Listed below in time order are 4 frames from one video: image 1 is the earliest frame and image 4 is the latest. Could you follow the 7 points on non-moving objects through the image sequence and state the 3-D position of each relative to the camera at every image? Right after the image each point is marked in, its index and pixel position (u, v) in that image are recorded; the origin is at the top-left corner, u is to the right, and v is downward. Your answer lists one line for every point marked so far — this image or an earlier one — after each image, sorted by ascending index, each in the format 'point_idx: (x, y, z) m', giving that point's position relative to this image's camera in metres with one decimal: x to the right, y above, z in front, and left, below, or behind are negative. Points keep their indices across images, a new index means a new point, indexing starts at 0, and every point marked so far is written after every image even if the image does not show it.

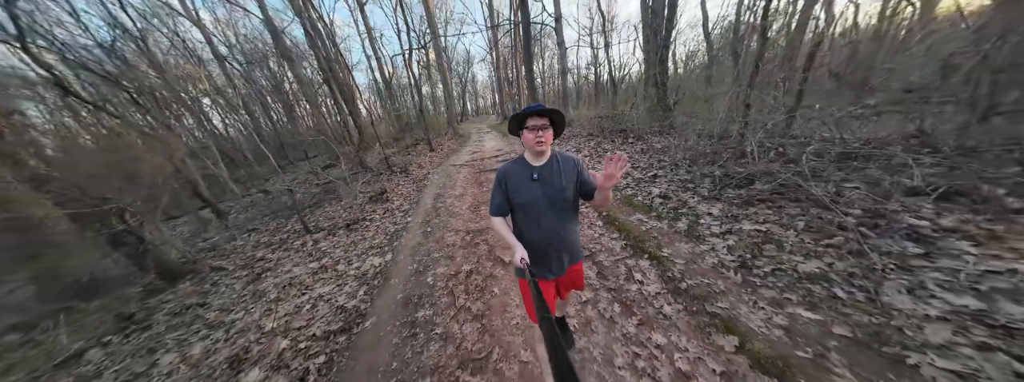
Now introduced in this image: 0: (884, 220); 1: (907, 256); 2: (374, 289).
0: (+4.5, -0.3, +2.7) m
1: (+4.1, -0.6, +2.3) m
2: (-2.6, -1.7, +4.1) m
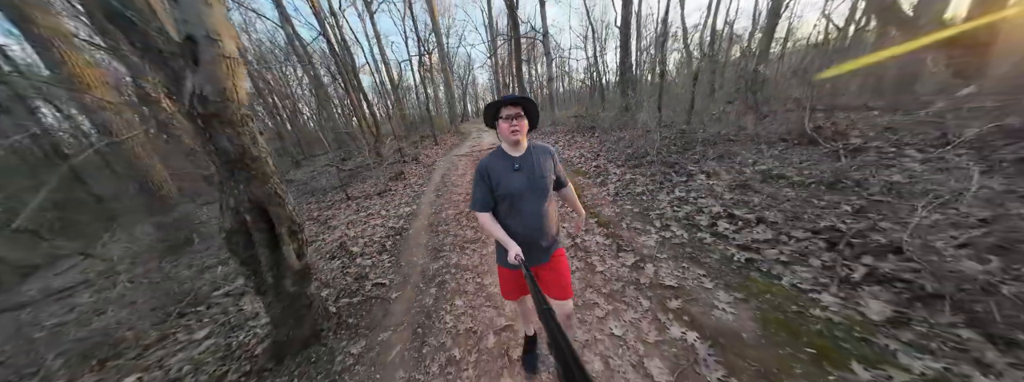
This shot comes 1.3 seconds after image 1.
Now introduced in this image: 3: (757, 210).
0: (+4.0, +0.5, +5.2) m
1: (+3.6, +0.2, +4.8) m
2: (-3.0, -0.8, +6.6) m
3: (+3.7, -0.2, +3.4) m
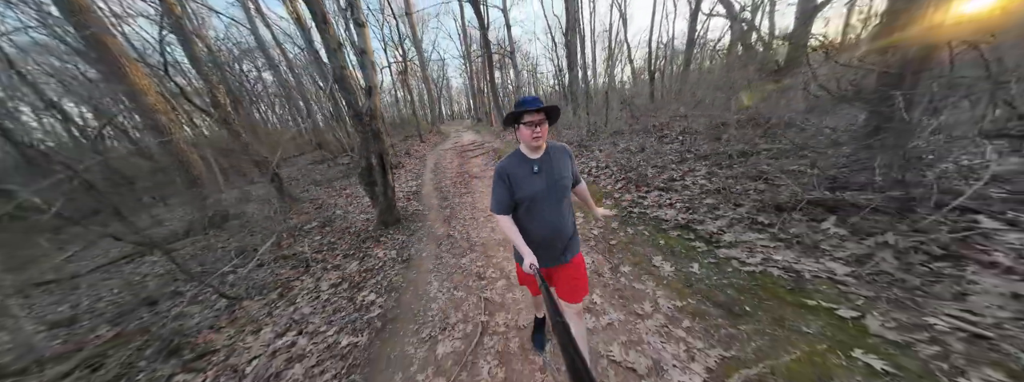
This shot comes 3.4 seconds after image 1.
0: (+3.1, +1.6, +8.9) m
1: (+2.8, +1.3, +8.5) m
2: (-4.0, +0.1, +9.6) m
3: (+3.0, +0.9, +7.0) m
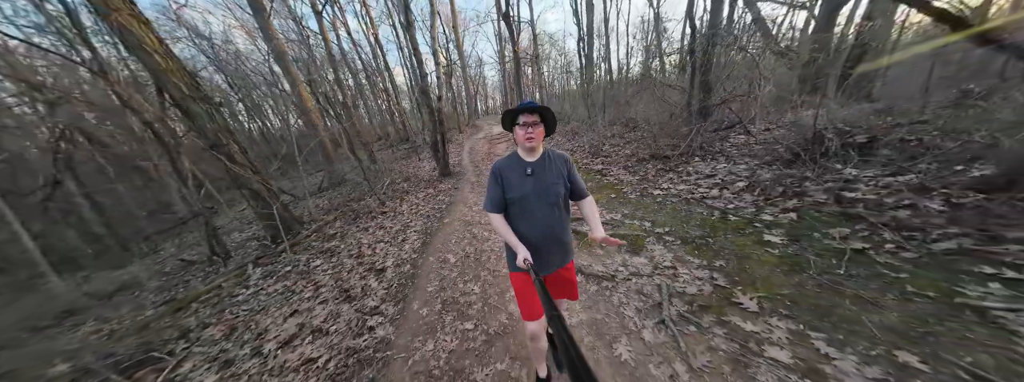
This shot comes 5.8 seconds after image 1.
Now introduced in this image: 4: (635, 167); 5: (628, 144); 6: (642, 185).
0: (+3.9, +2.9, +11.9) m
1: (+3.5, +2.6, +11.6) m
2: (-3.2, +1.7, +13.6) m
3: (+3.5, +2.2, +10.1) m
4: (+3.3, +0.6, +5.9) m
5: (+4.2, +1.6, +7.9) m
6: (+2.8, +0.1, +4.8) m
